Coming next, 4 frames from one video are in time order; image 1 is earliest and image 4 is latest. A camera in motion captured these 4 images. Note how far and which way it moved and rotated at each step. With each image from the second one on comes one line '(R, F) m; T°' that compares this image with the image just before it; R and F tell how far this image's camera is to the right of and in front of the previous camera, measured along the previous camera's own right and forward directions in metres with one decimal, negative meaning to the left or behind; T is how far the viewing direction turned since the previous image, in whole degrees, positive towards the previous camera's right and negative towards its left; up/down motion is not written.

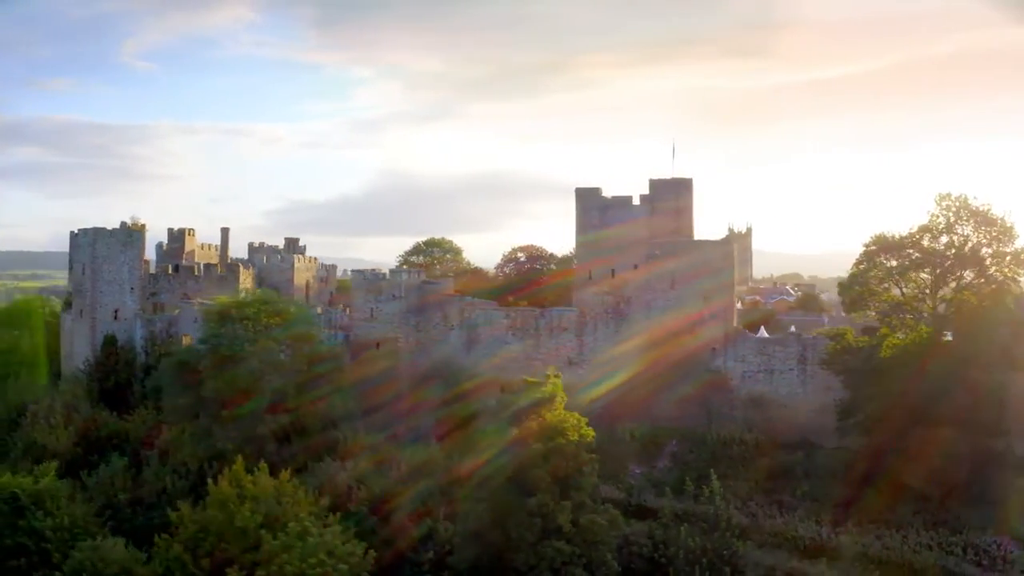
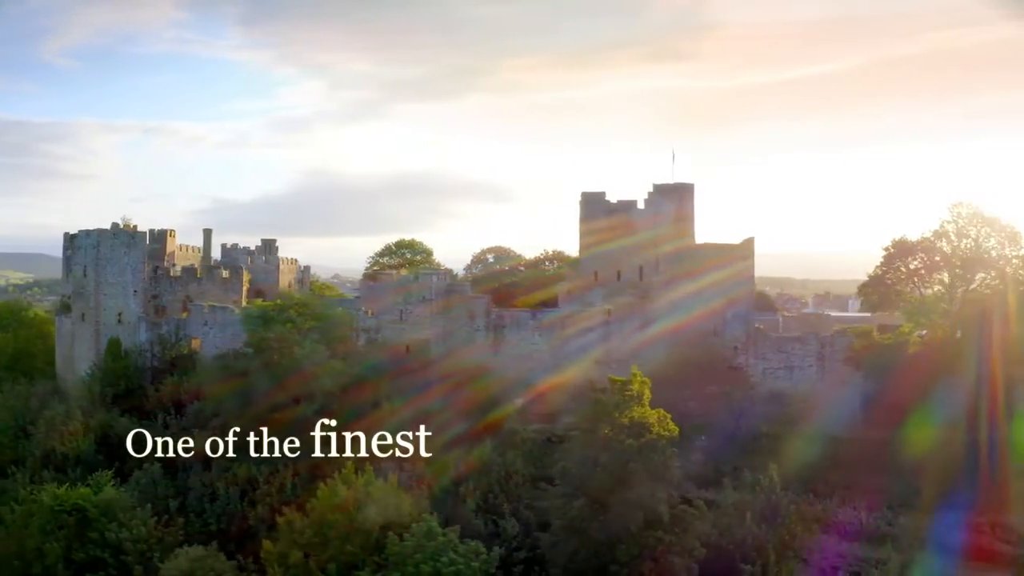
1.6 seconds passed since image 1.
(-2.3, +0.1) m; +4°
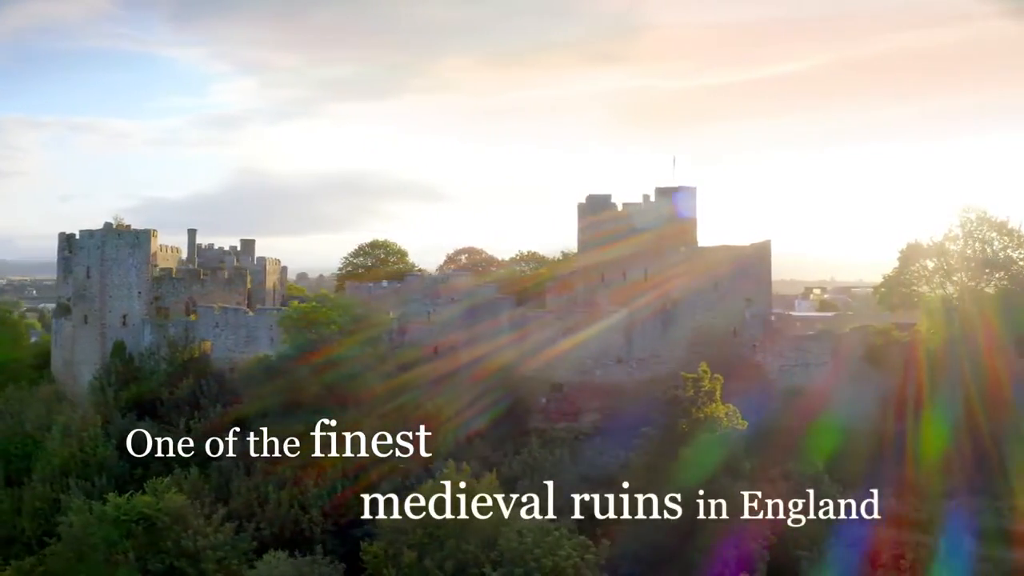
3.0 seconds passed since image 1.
(-2.1, +0.1) m; +3°
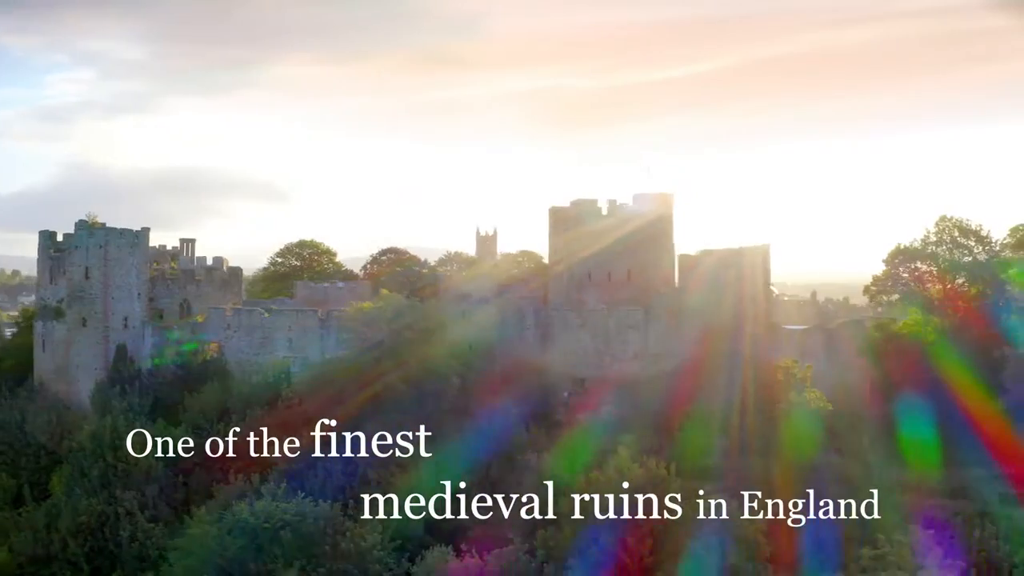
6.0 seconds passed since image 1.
(-4.2, -0.1) m; +8°
